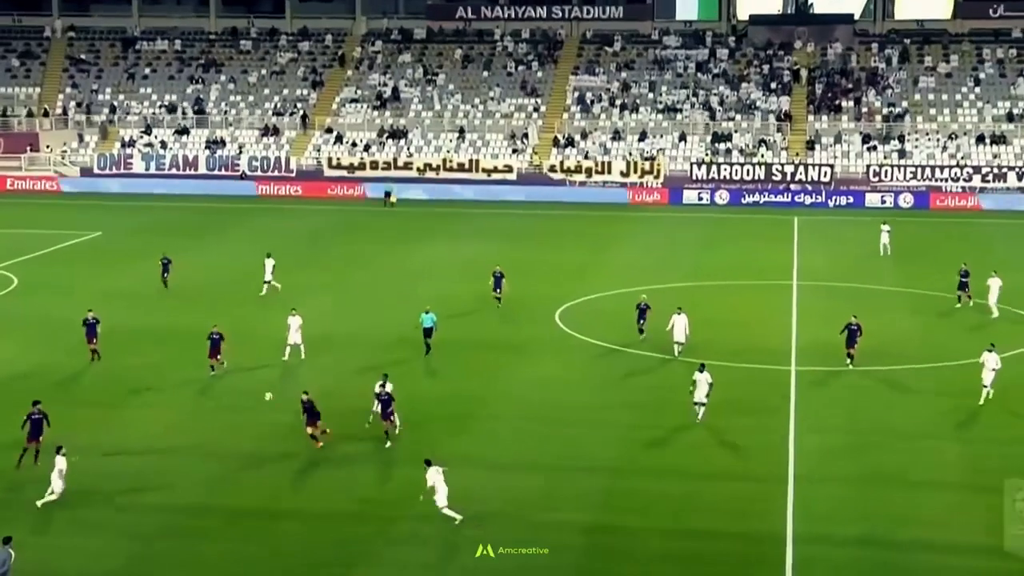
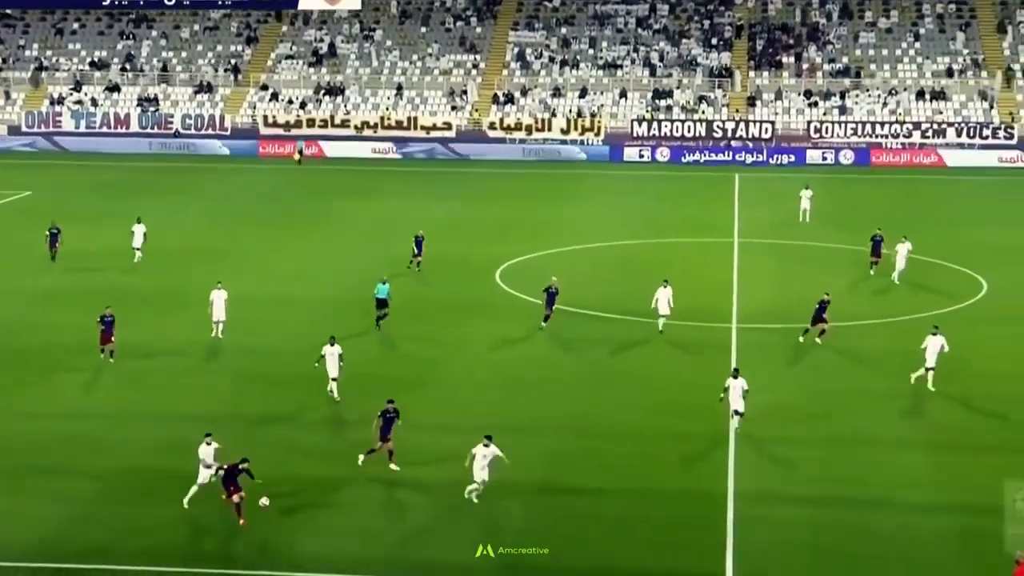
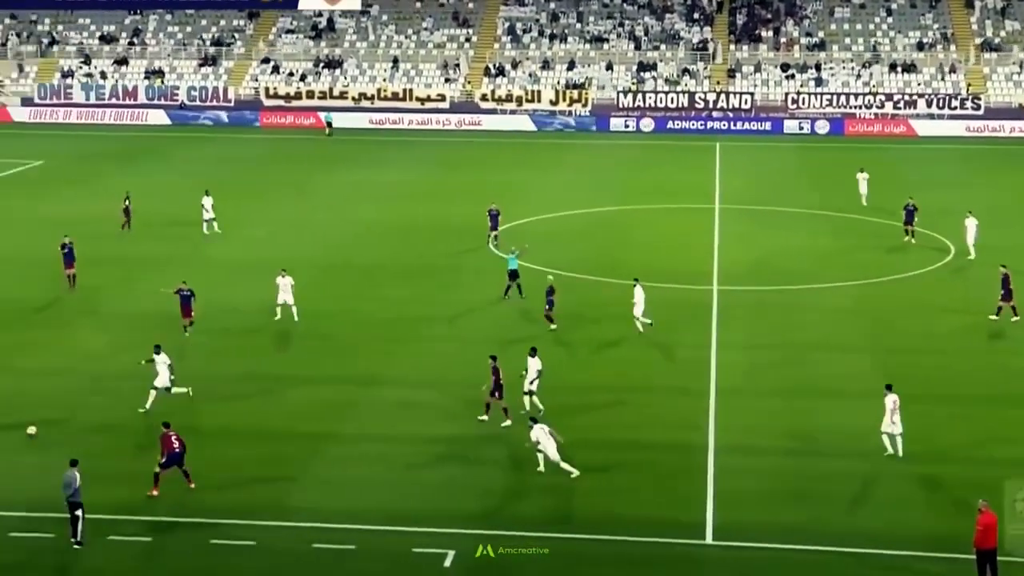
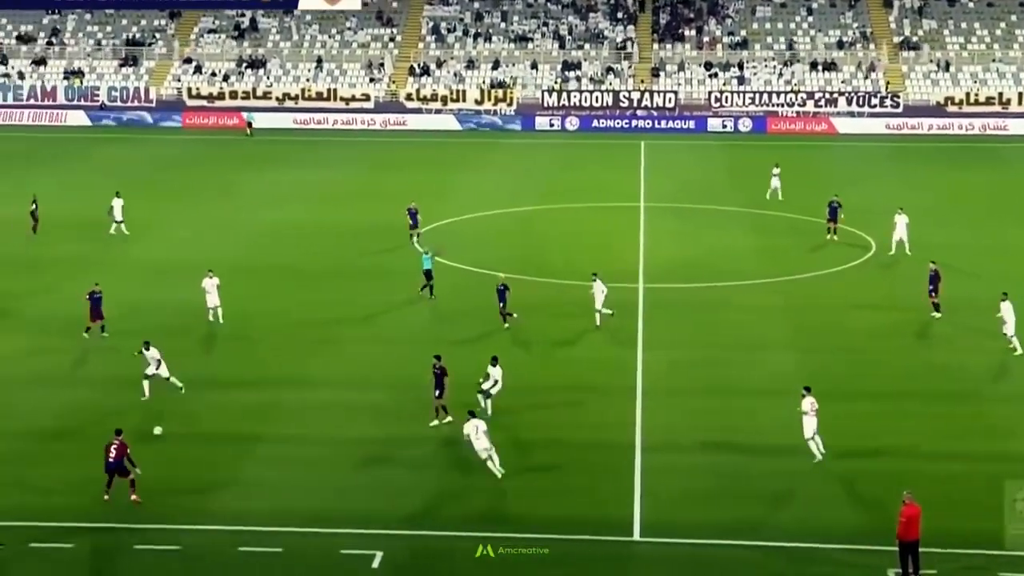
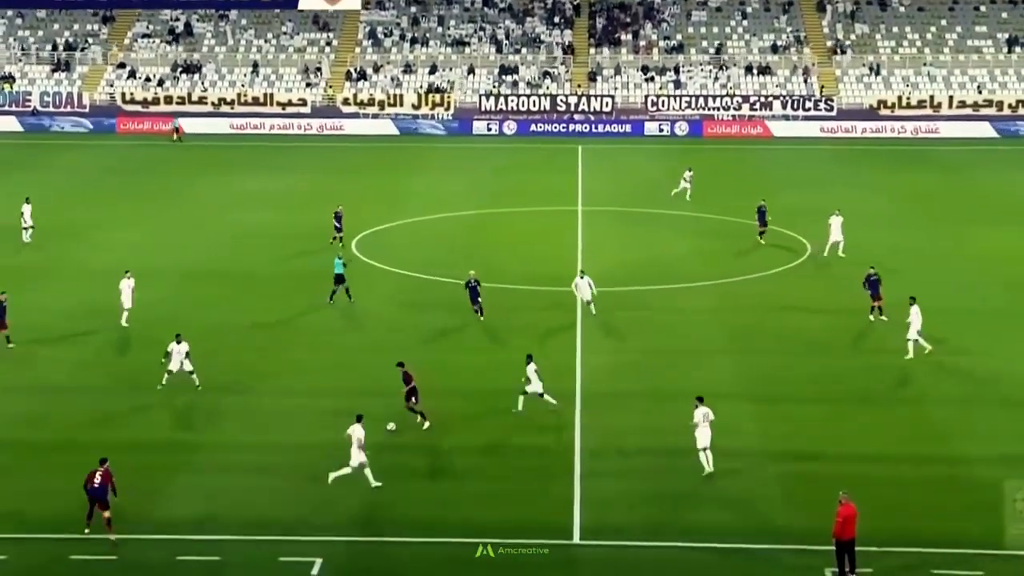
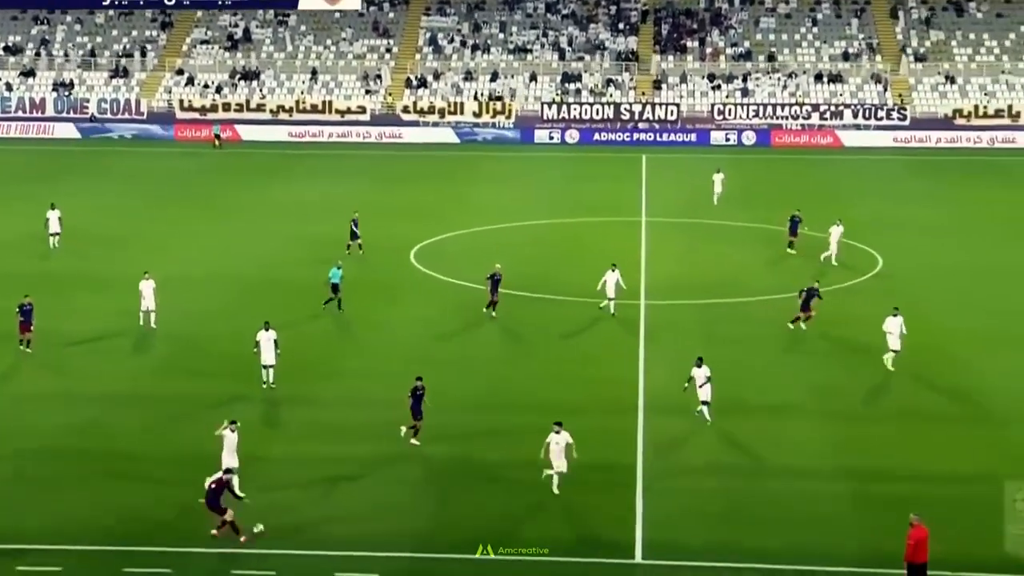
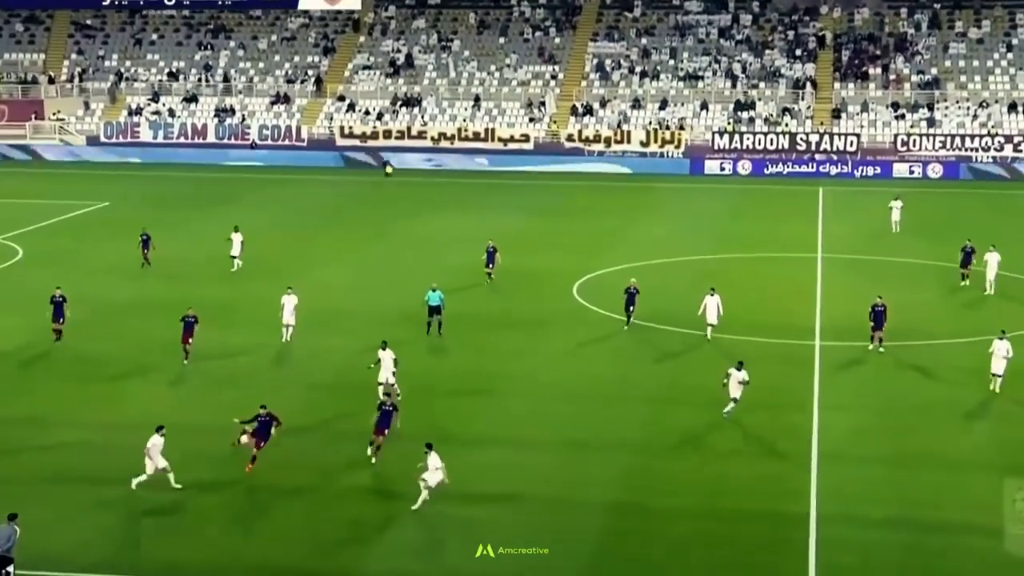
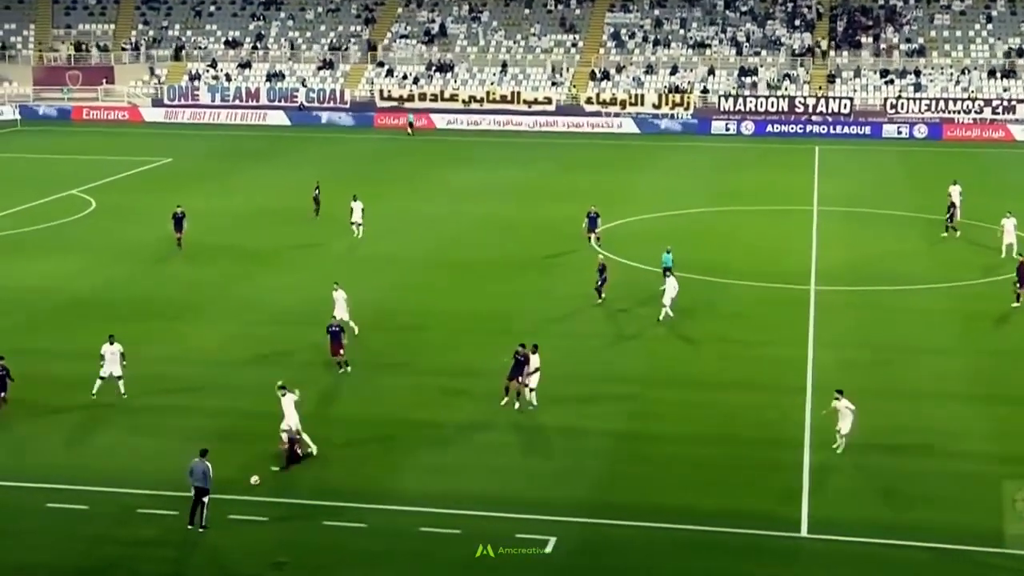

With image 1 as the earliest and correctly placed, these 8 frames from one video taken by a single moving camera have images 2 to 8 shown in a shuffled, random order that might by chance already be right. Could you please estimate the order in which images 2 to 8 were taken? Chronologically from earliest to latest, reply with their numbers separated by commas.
7, 2, 6, 5, 4, 3, 8
